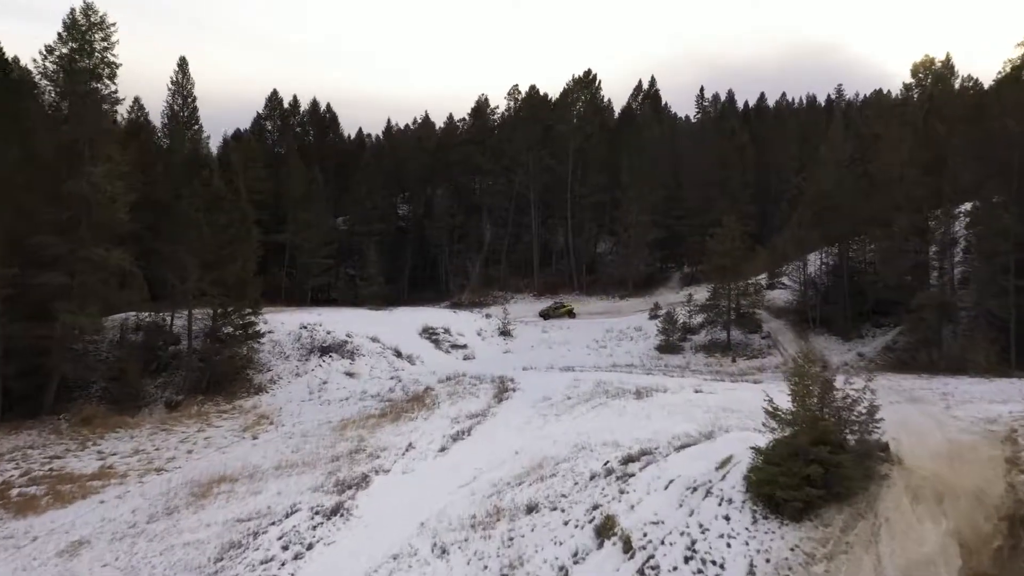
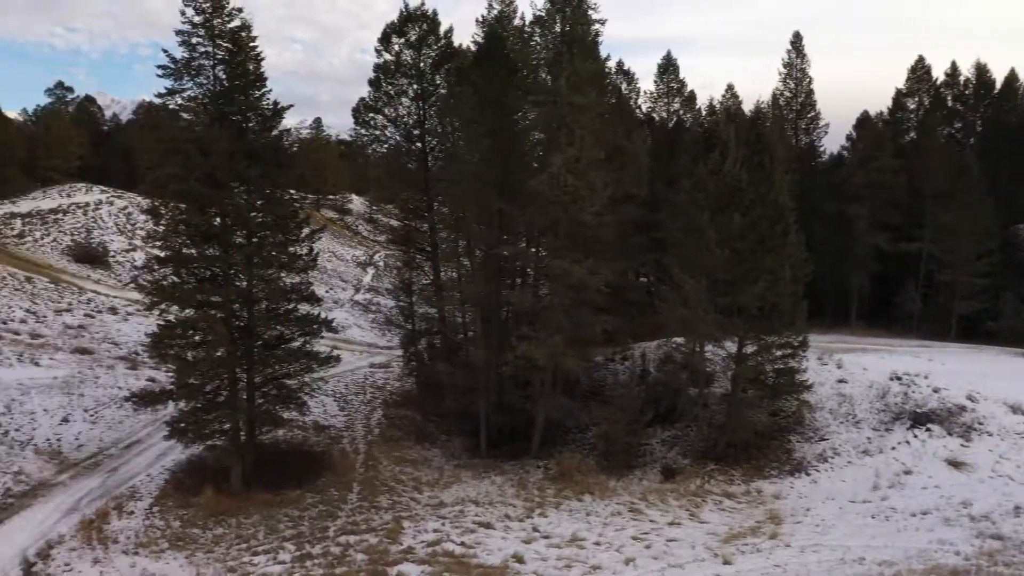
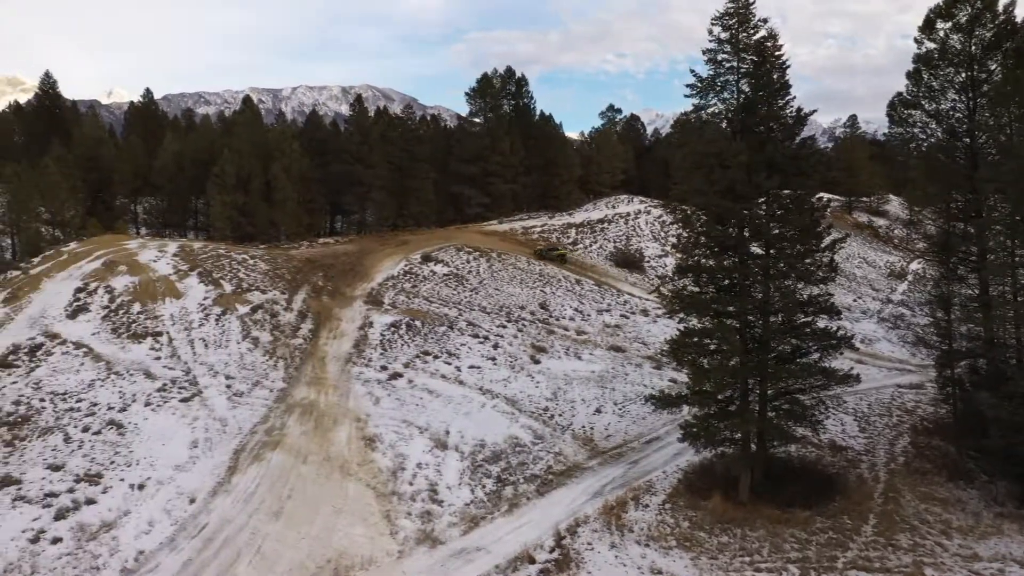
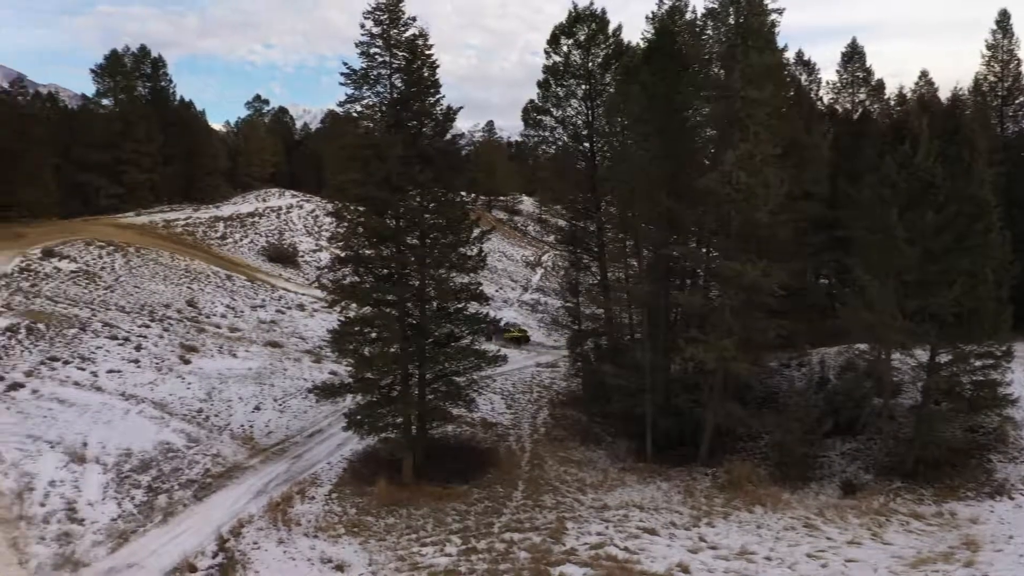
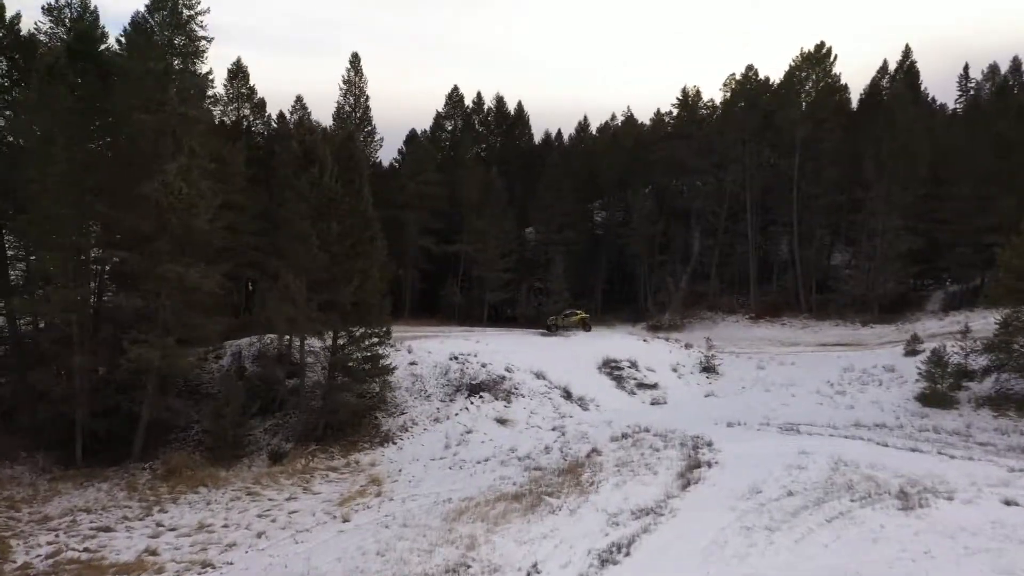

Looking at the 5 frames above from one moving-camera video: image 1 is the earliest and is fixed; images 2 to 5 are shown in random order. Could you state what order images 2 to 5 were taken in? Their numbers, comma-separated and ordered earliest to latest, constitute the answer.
5, 2, 4, 3
